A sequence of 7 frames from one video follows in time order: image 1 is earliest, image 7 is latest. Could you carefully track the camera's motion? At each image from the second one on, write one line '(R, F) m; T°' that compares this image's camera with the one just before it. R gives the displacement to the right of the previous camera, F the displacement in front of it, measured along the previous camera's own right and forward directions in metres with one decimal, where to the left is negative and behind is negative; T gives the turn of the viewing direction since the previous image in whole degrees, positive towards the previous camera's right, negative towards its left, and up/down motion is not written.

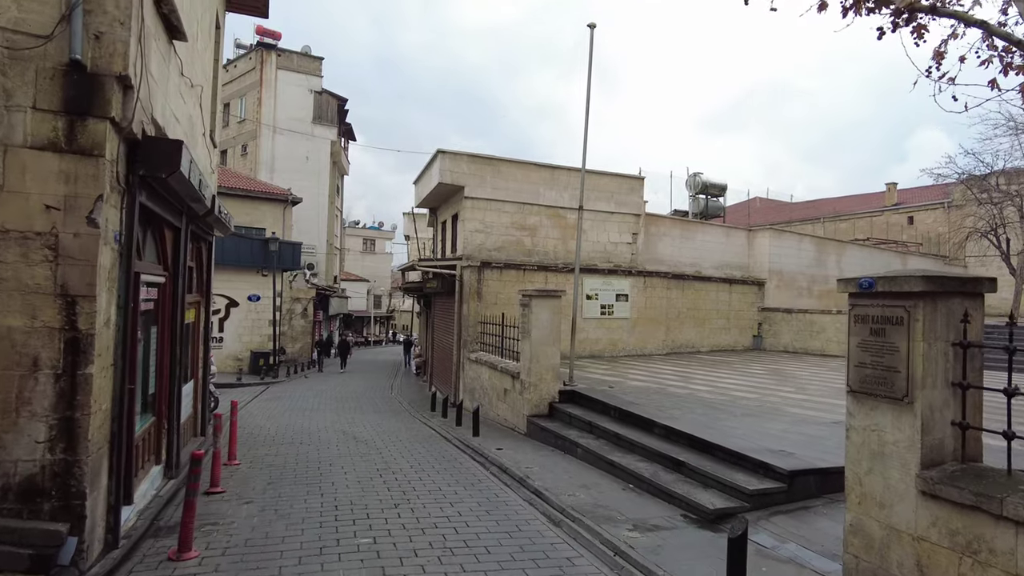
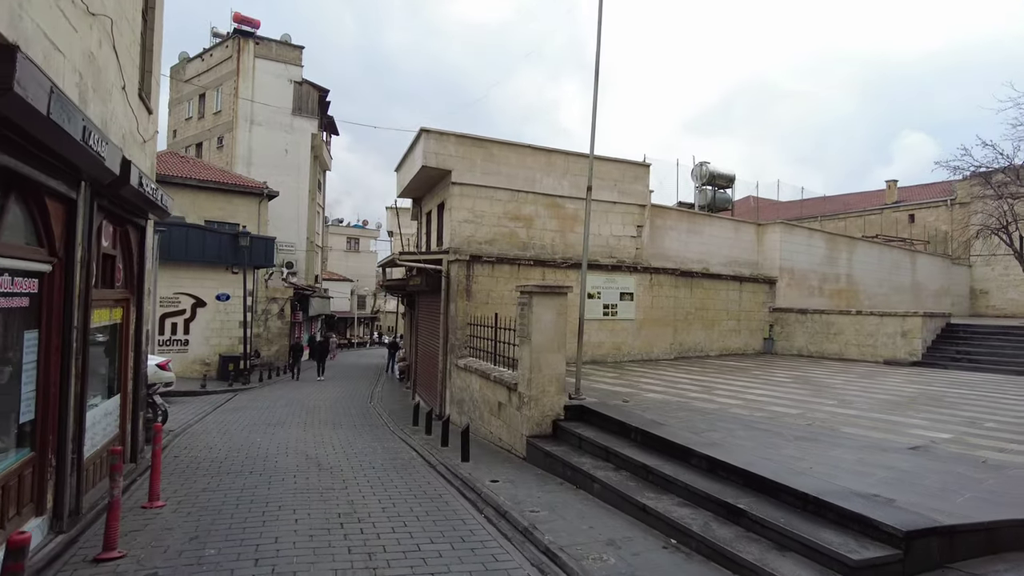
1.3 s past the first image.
(-0.1, +1.6) m; +1°
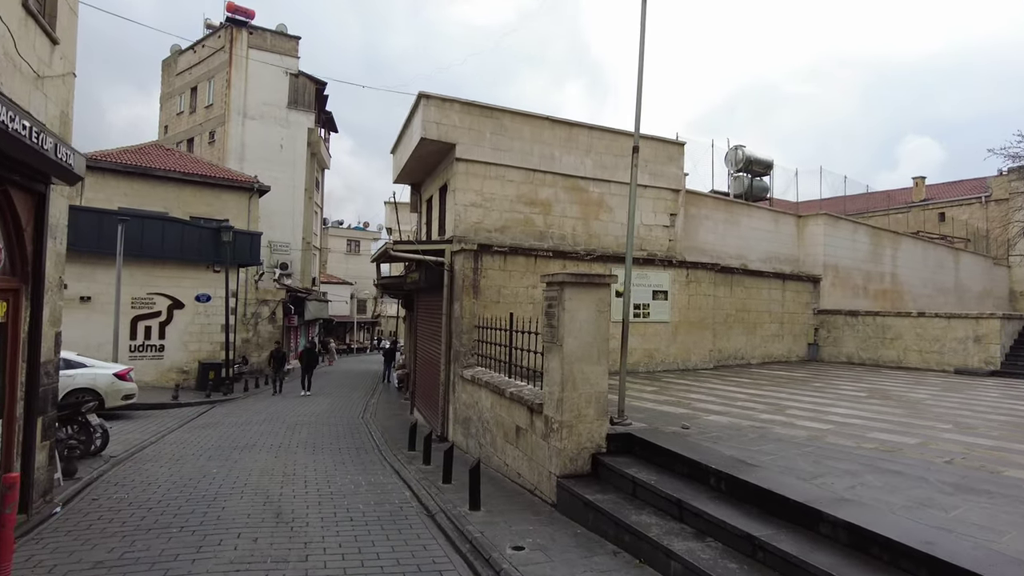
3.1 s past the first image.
(-0.2, +2.0) m; 0°
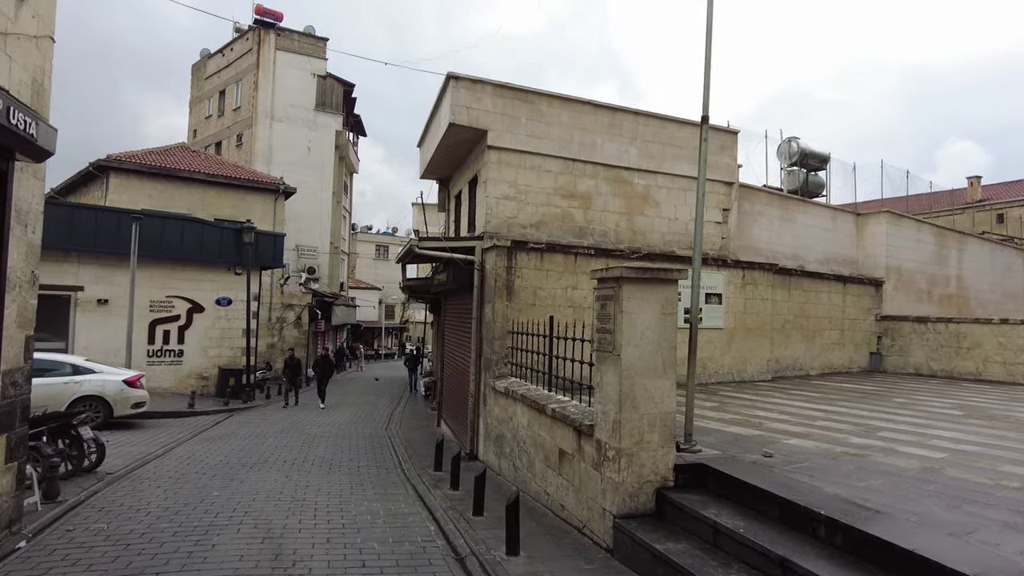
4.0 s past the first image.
(-0.1, +1.1) m; -2°
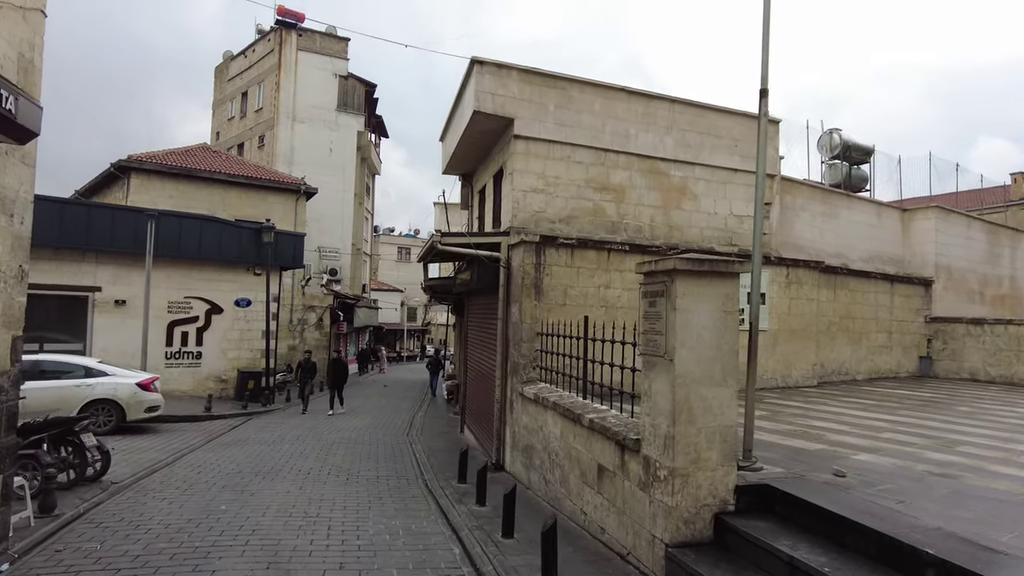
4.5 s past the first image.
(-0.1, +0.6) m; -2°
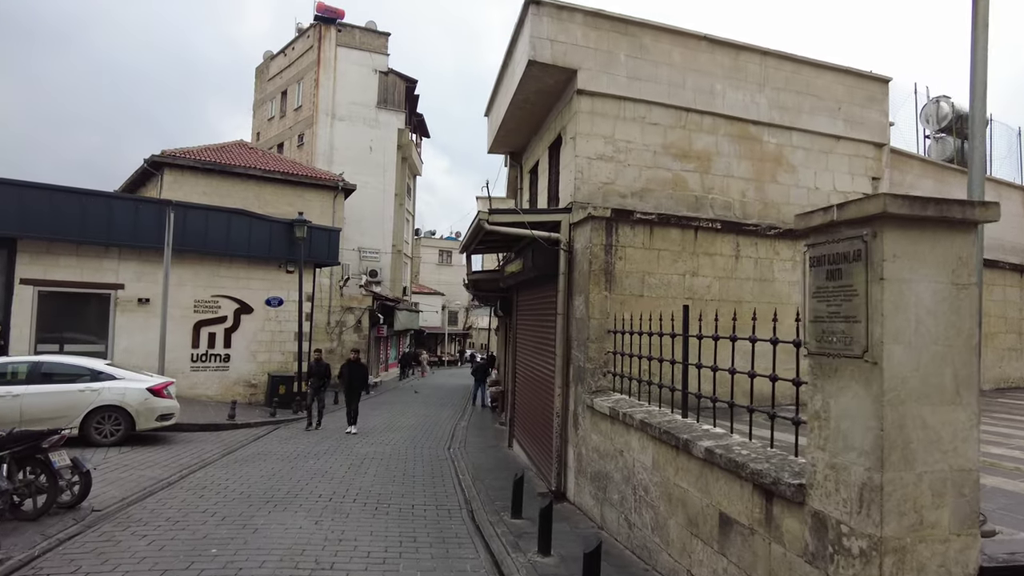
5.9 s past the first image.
(-0.2, +1.6) m; -4°
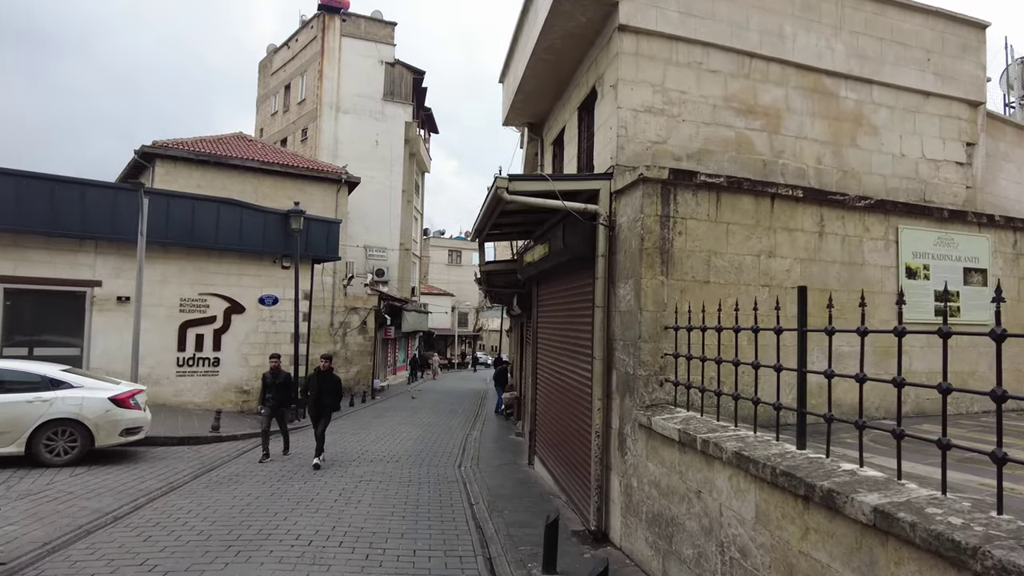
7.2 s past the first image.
(-0.2, +1.5) m; -1°
